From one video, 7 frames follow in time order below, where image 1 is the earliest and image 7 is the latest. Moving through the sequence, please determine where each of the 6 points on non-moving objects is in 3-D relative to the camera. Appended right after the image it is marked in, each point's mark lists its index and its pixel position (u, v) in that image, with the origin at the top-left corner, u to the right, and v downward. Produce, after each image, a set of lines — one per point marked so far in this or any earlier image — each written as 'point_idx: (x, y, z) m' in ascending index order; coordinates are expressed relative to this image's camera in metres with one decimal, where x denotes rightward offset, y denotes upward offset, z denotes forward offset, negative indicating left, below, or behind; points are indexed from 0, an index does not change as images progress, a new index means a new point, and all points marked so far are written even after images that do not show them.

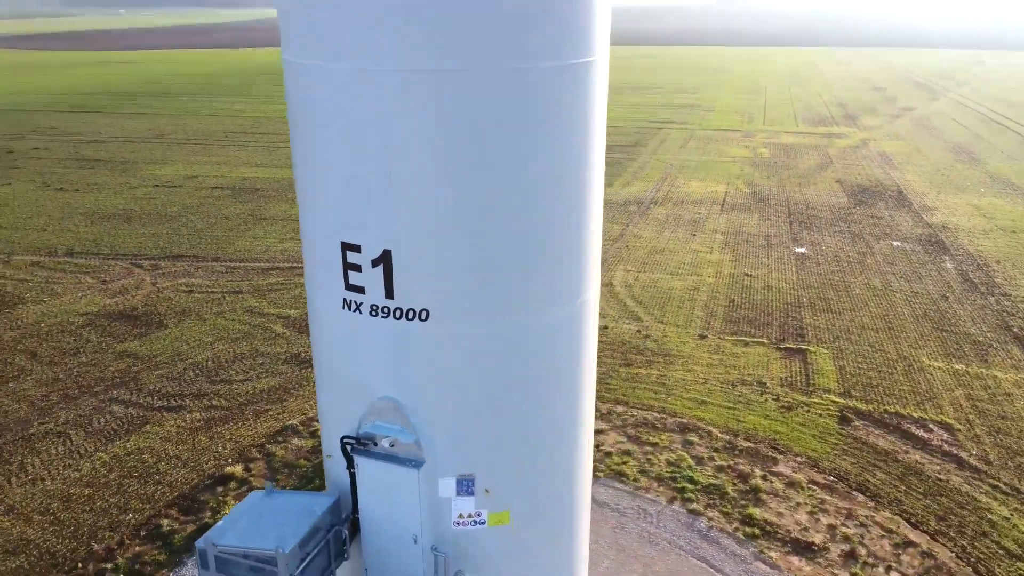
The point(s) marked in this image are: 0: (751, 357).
0: (+4.9, -1.4, +16.5) m
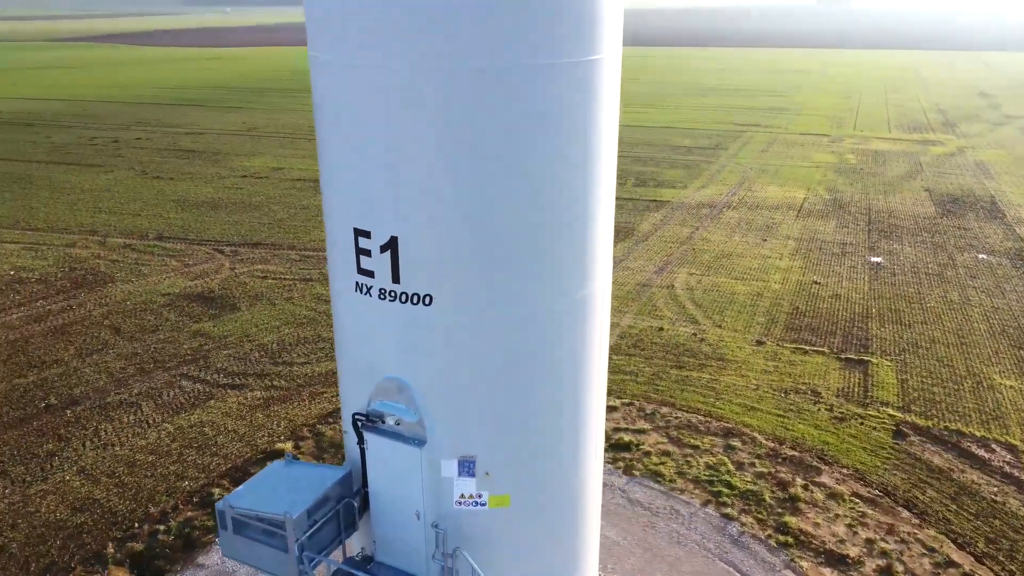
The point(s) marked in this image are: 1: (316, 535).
0: (+6.0, -1.6, +16.1) m
1: (-1.5, -1.9, +6.3) m
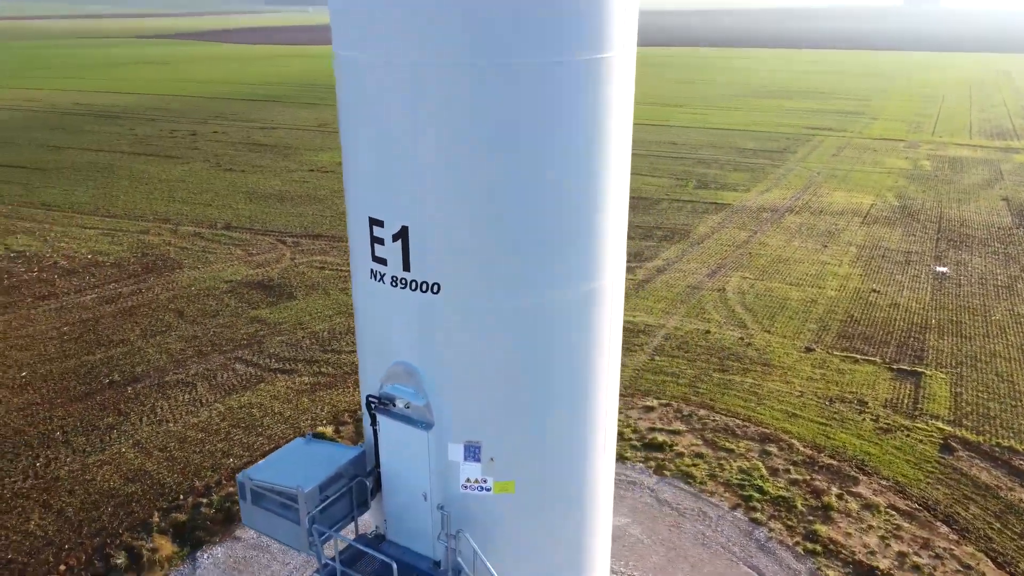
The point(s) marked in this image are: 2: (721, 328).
0: (+6.8, -1.7, +15.7) m
1: (-1.5, -1.8, +6.6) m
2: (+4.6, -0.9, +17.8) m
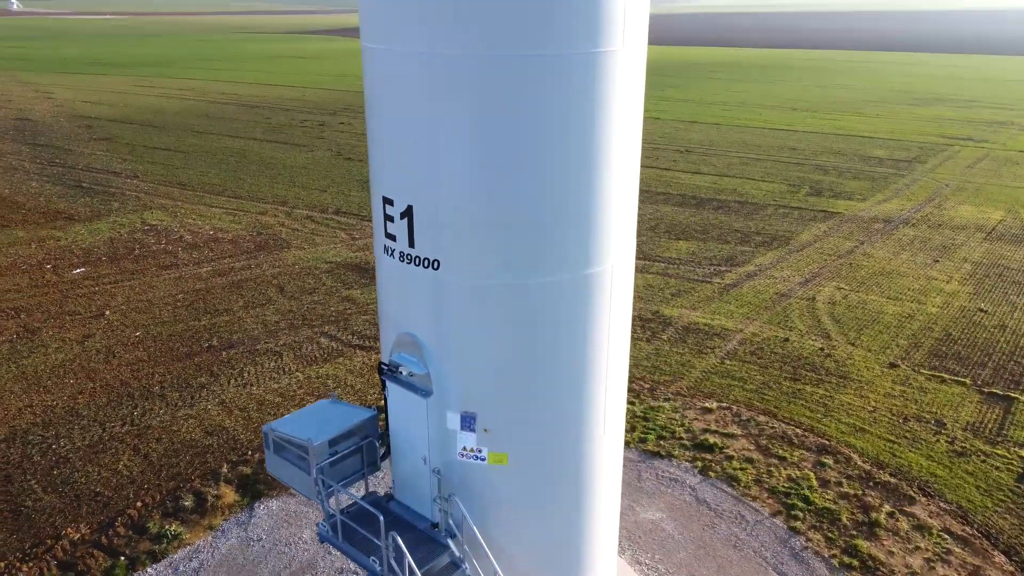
0: (+8.0, -2.0, +15.0) m
1: (-1.6, -1.6, +7.1) m
2: (+6.3, -1.1, +17.3) m
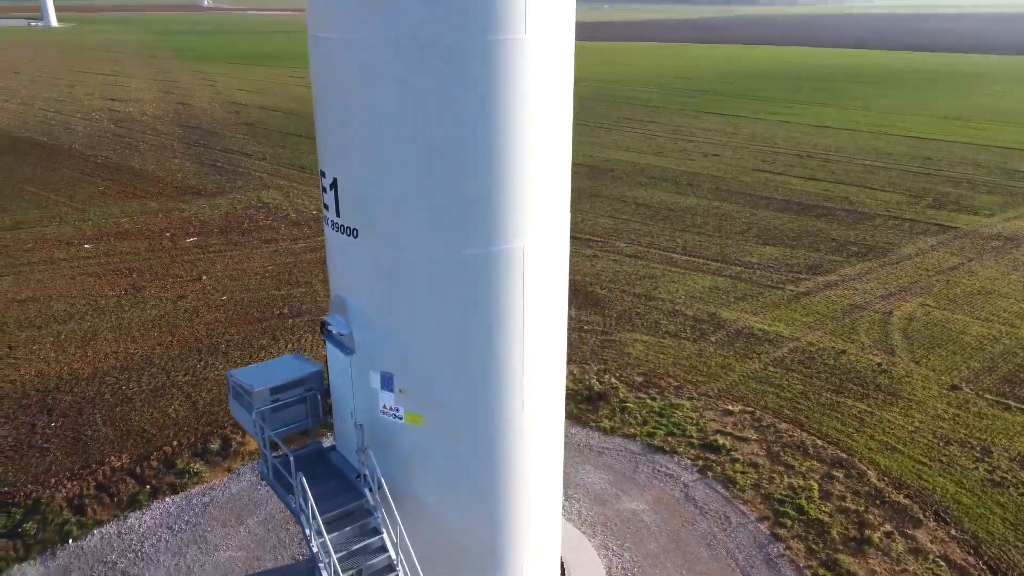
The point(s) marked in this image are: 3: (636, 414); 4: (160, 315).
0: (+8.5, -2.3, +13.9) m
1: (-2.3, -1.2, +7.9) m
2: (+7.2, -1.3, +16.5) m
3: (+2.0, -2.1, +13.3) m
4: (-7.8, -0.6, +17.9) m
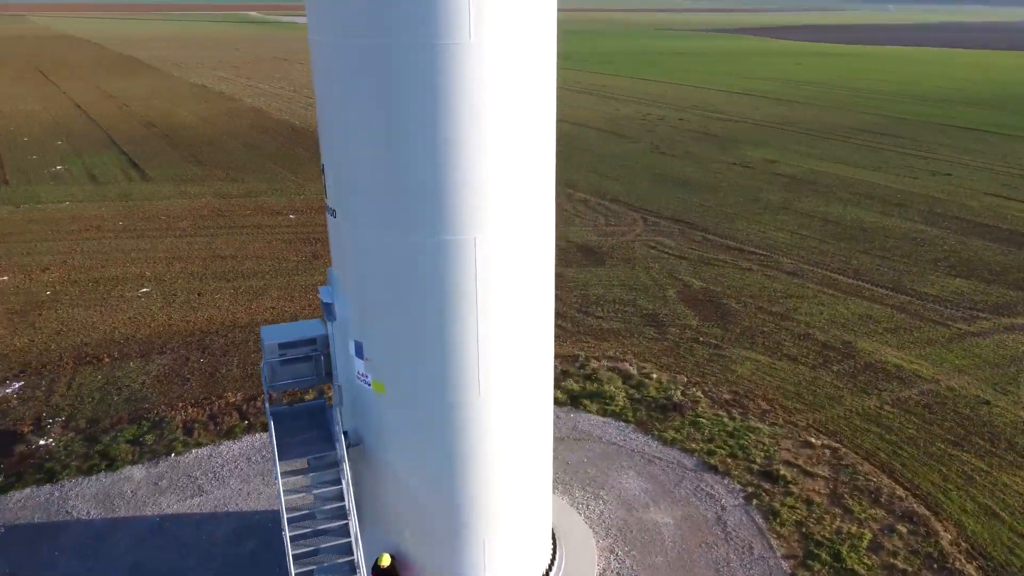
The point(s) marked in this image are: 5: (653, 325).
0: (+9.4, -3.2, +11.6) m
1: (-2.5, -0.9, +9.0) m
2: (+9.0, -2.1, +14.5) m
3: (+3.1, -2.3, +12.9) m
4: (-4.8, +0.1, +20.2) m
5: (+3.0, -0.8, +17.5) m
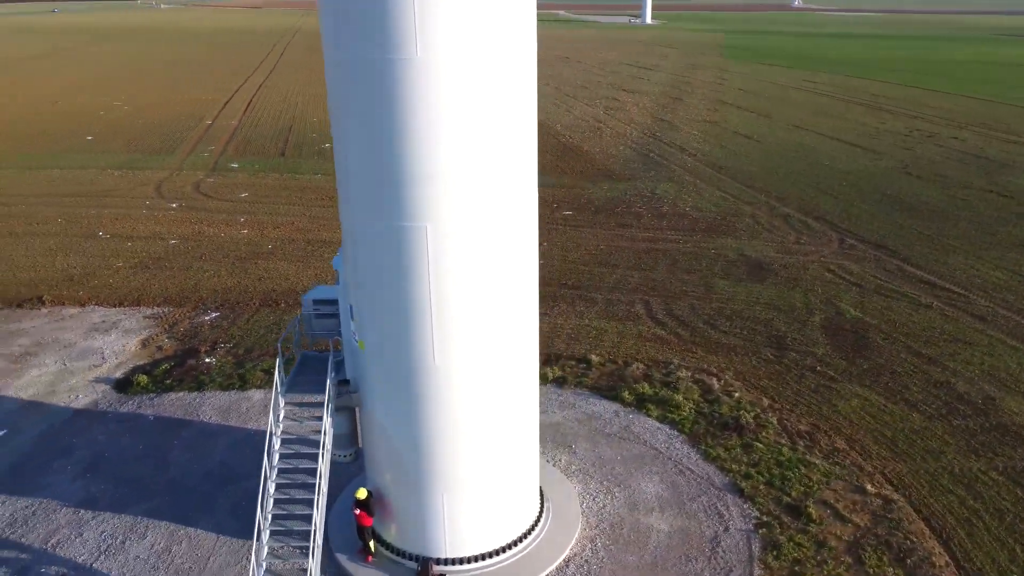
0: (+9.1, -4.3, +9.3) m
1: (-2.6, -0.4, +10.8) m
2: (+9.9, -3.2, +12.0) m
3: (+3.8, -2.6, +12.6) m
4: (-0.7, +0.6, +22.0) m
5: (+5.5, -1.2, +16.9) m
